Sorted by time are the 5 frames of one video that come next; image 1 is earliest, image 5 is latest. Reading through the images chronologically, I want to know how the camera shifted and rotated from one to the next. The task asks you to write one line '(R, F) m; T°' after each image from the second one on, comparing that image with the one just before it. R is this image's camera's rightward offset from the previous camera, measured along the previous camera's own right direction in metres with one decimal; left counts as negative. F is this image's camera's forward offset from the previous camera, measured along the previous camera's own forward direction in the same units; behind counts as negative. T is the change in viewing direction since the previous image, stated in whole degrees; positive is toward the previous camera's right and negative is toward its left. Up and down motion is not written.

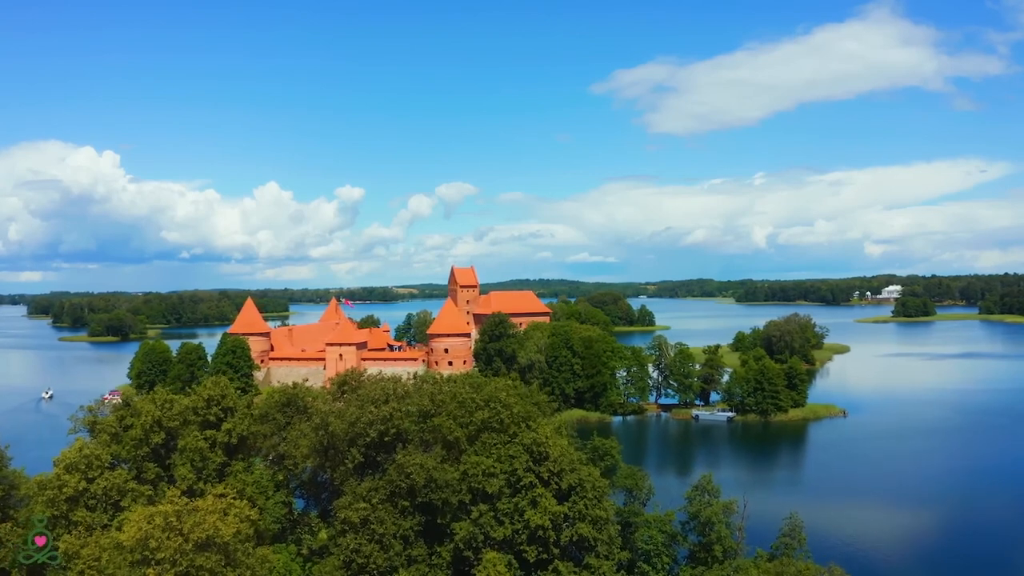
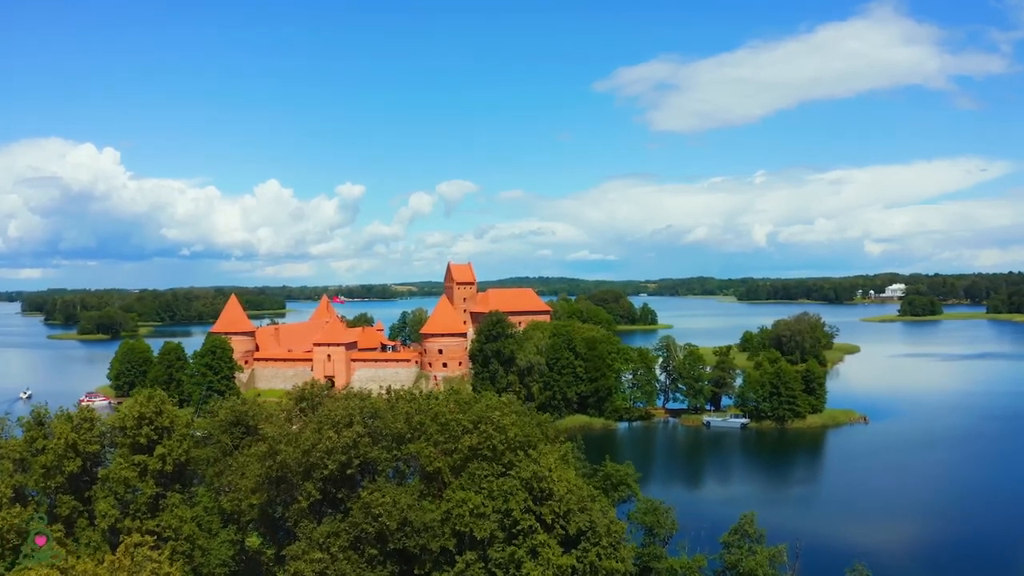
(+0.1, +3.3) m; 0°
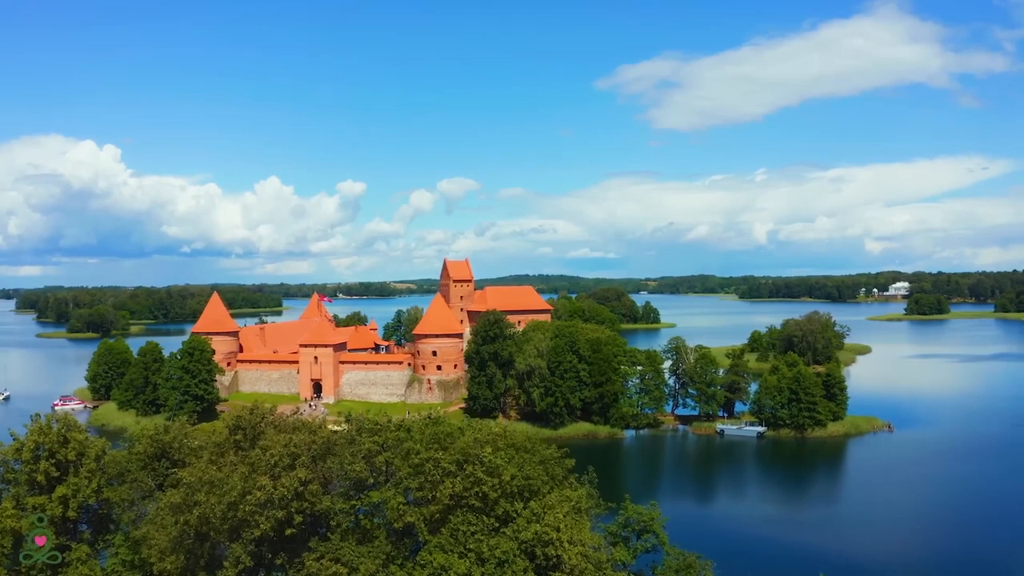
(+0.1, +3.3) m; 0°
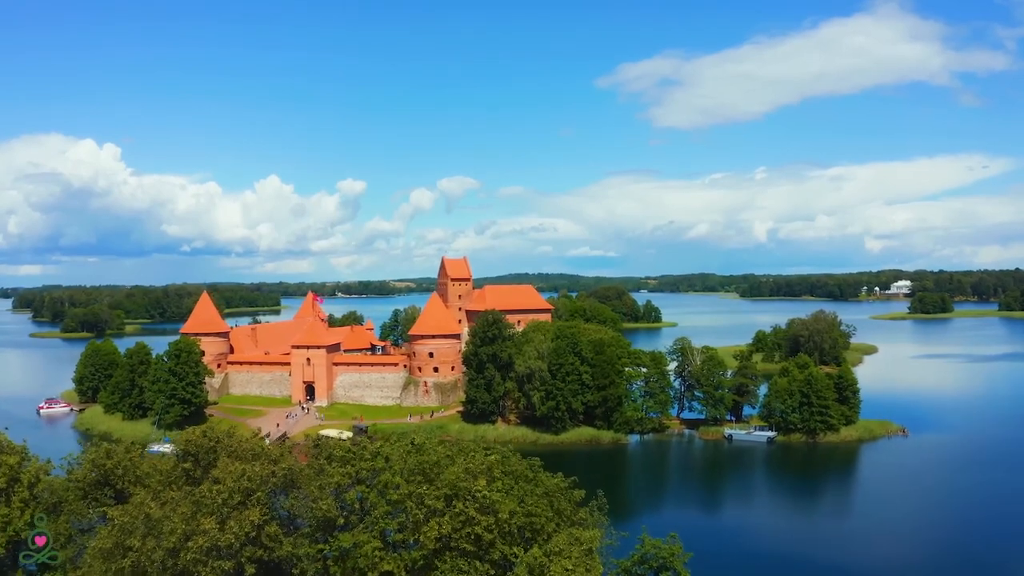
(0.0, +1.7) m; 0°
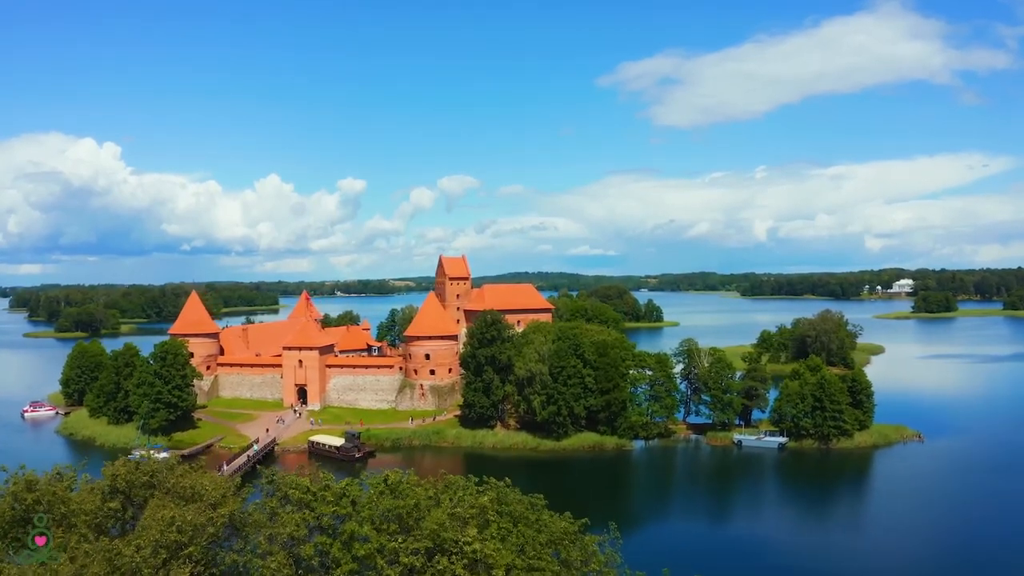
(0.0, +1.8) m; 0°
